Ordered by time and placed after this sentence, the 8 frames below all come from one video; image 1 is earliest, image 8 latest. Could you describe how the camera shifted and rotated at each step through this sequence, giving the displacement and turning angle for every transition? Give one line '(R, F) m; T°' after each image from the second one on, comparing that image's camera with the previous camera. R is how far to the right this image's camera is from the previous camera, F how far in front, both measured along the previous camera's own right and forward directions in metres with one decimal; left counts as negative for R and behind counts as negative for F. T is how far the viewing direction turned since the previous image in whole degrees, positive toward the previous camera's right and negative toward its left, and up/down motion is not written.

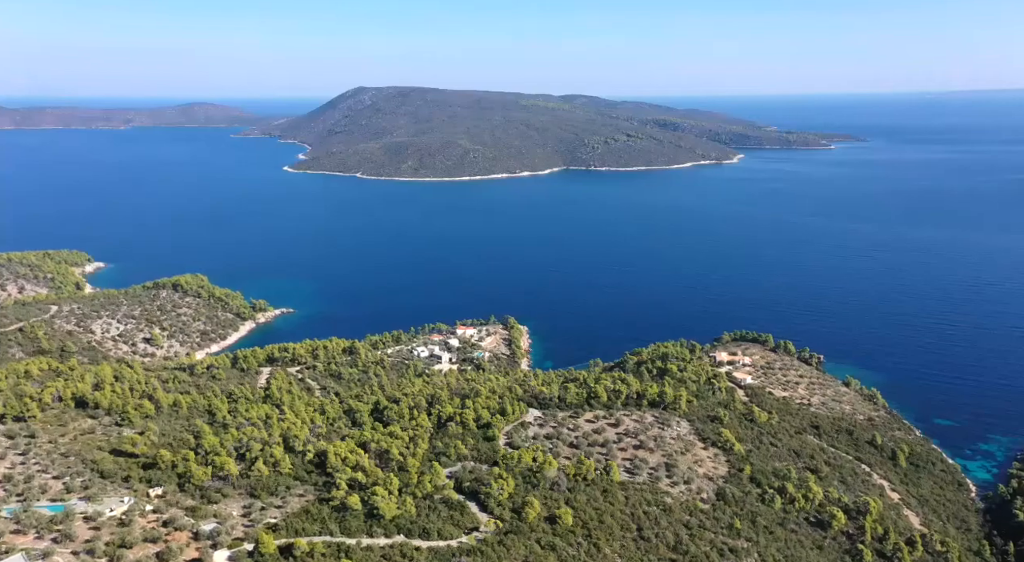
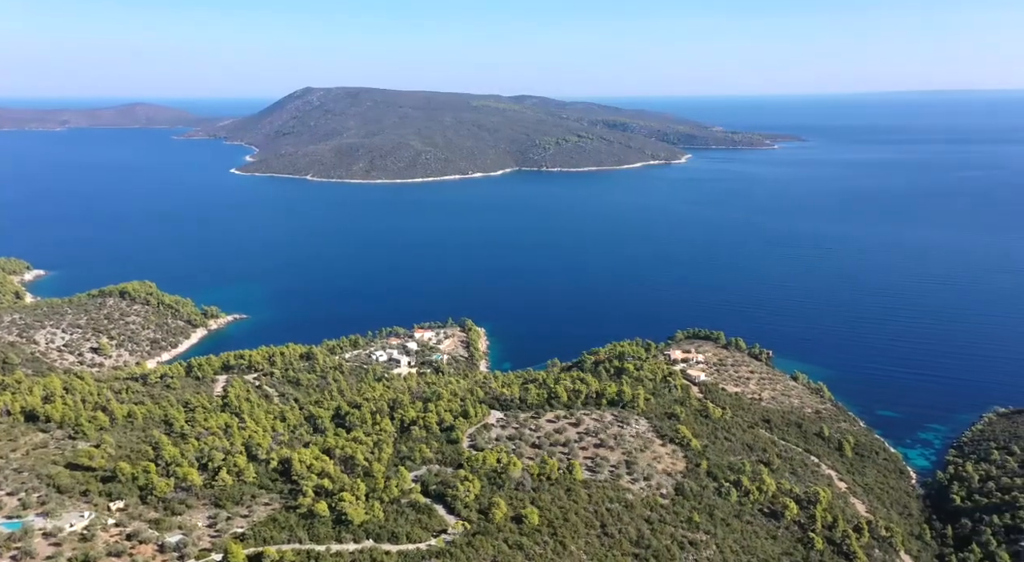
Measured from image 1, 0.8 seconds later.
(-0.4, -0.4) m; +4°
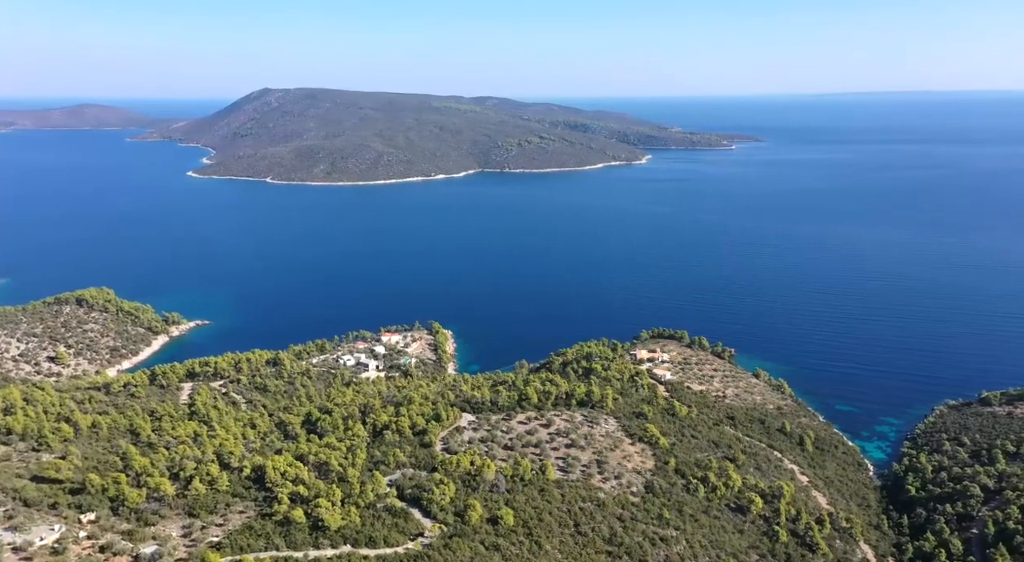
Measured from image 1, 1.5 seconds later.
(-0.4, -0.4) m; +3°
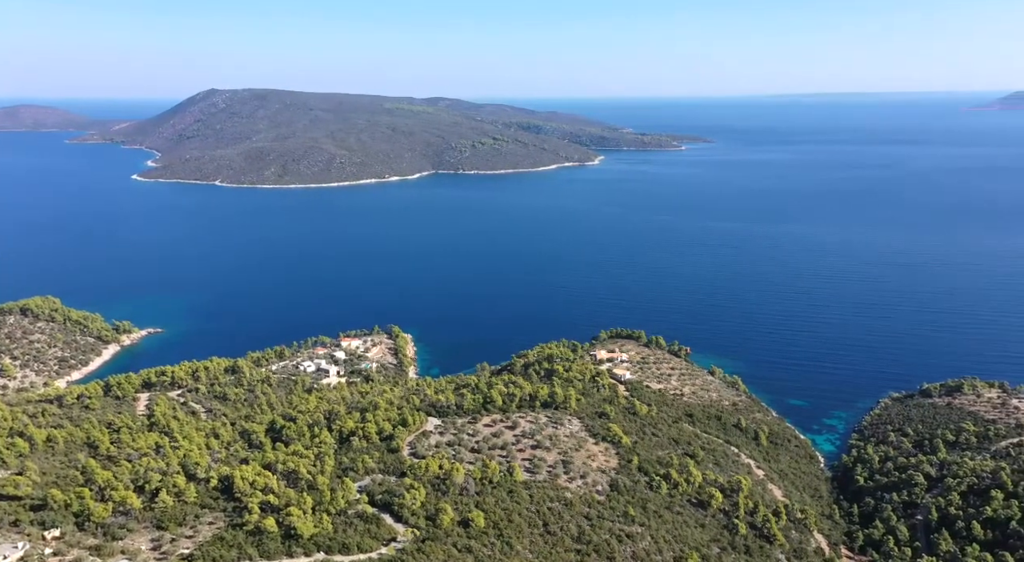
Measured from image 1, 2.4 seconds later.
(-0.5, -0.4) m; +4°
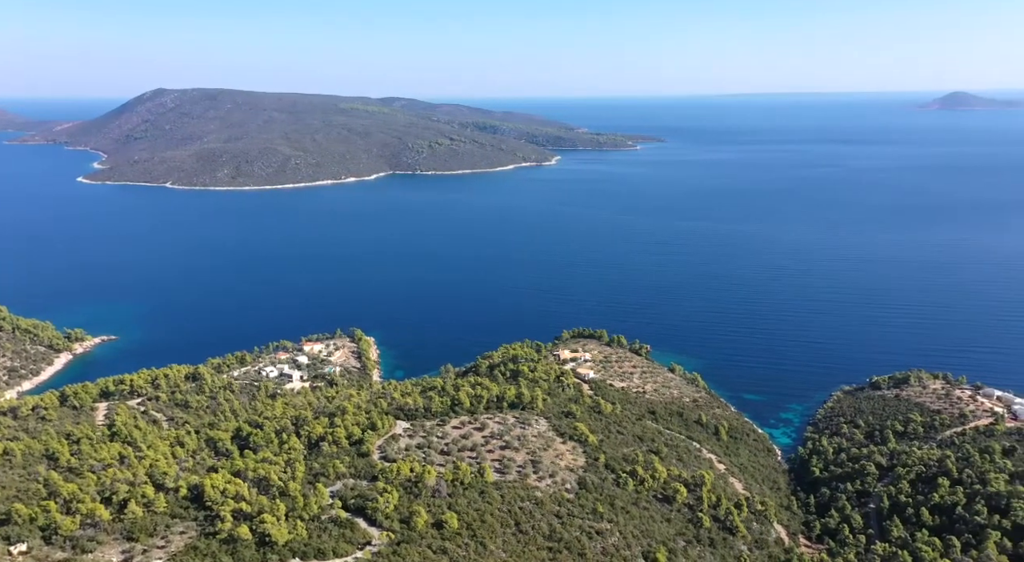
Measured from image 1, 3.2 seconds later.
(-0.5, -0.4) m; +3°
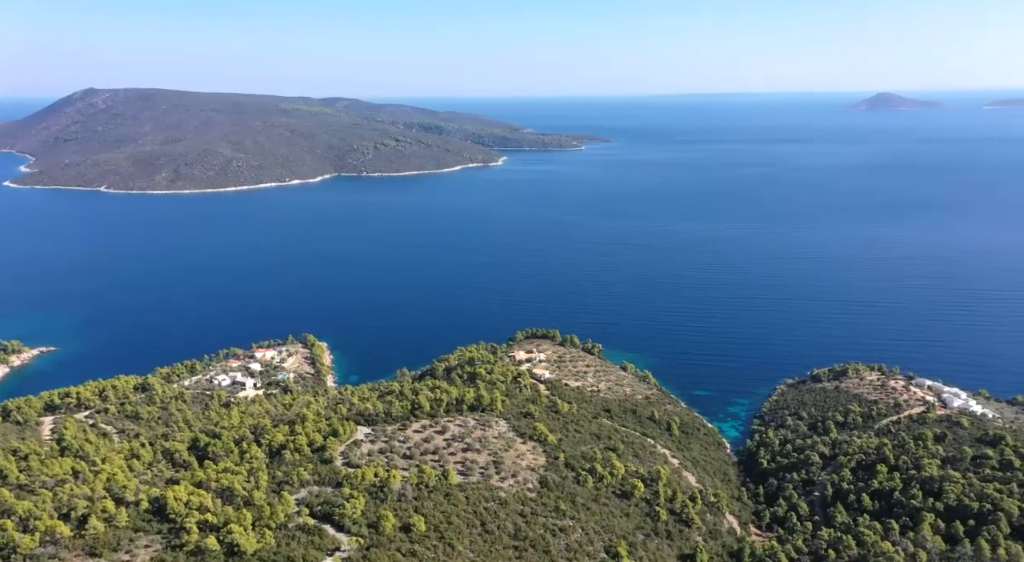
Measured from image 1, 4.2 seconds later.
(-0.6, -0.6) m; +4°
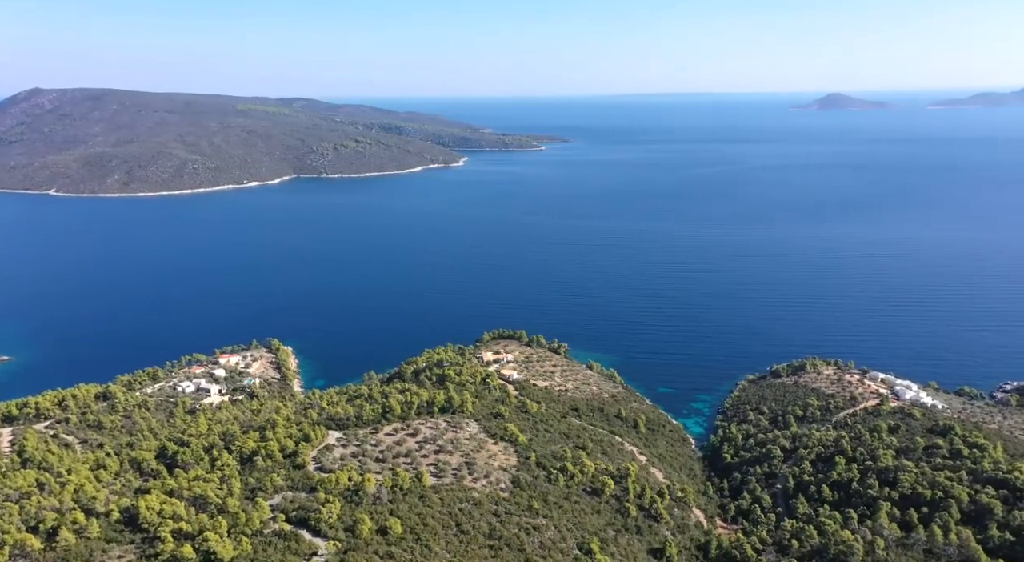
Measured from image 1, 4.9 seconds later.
(-0.4, -0.4) m; +3°
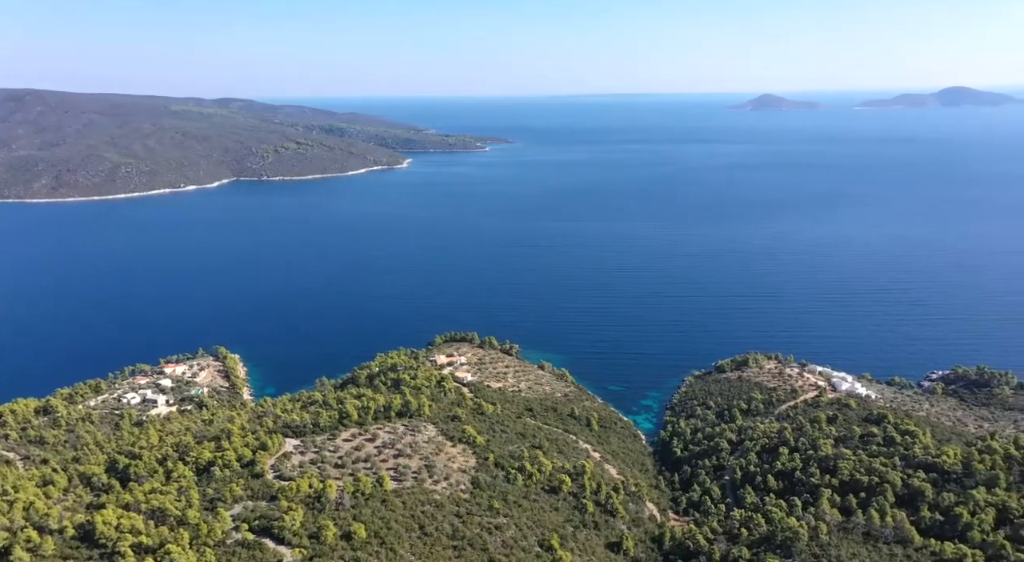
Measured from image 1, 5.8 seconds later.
(-0.5, -0.6) m; +4°
